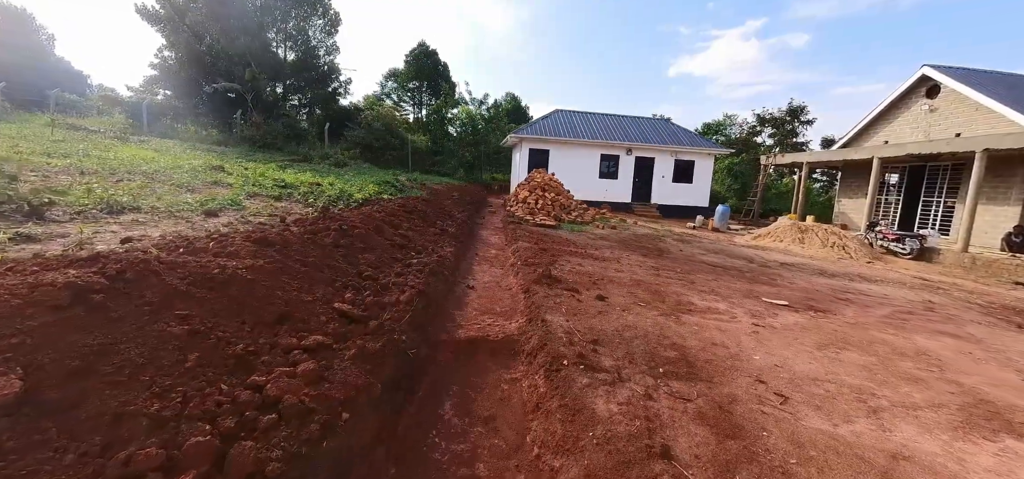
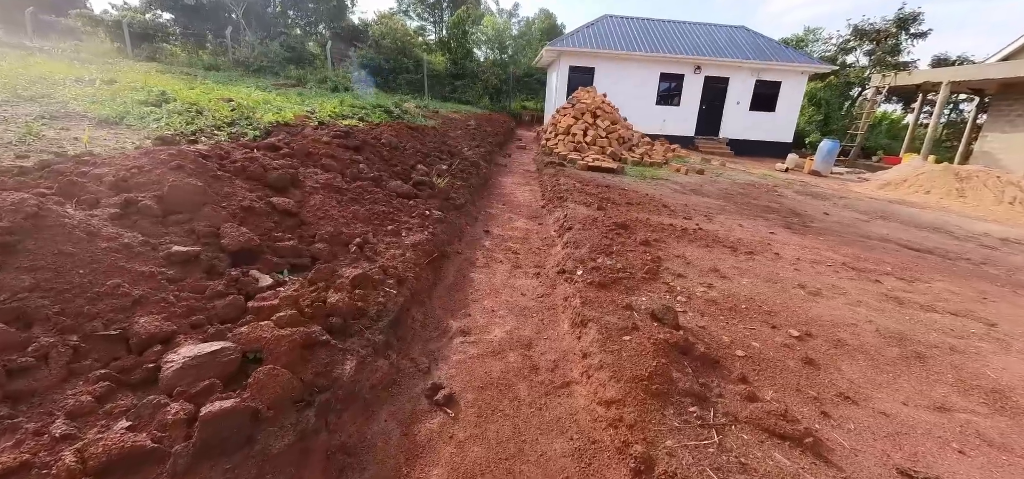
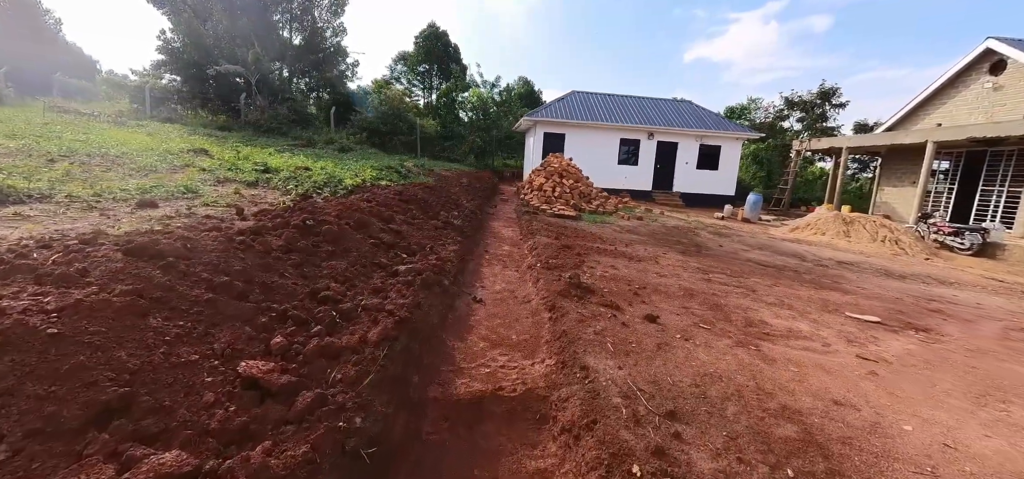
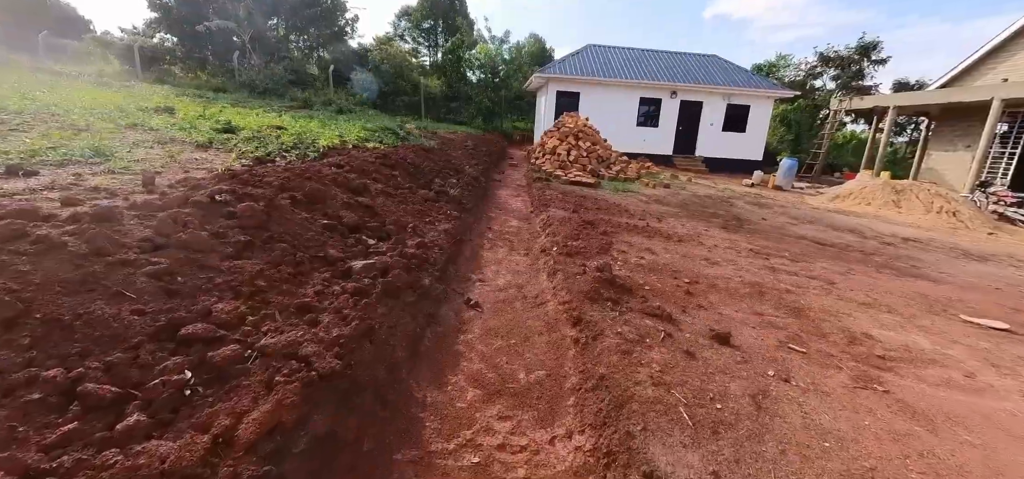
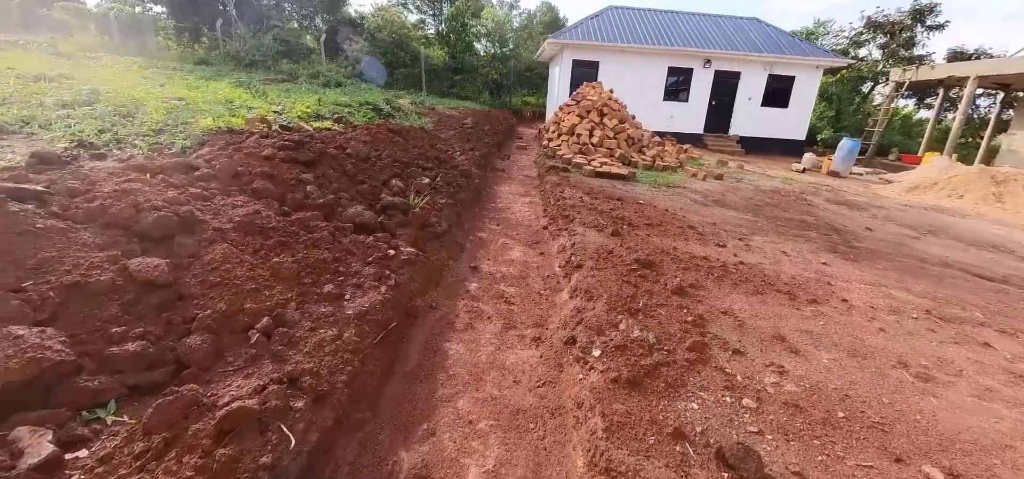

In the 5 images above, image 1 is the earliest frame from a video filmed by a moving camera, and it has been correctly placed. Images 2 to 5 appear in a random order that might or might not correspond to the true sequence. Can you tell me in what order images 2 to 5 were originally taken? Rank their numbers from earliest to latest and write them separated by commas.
3, 4, 2, 5
